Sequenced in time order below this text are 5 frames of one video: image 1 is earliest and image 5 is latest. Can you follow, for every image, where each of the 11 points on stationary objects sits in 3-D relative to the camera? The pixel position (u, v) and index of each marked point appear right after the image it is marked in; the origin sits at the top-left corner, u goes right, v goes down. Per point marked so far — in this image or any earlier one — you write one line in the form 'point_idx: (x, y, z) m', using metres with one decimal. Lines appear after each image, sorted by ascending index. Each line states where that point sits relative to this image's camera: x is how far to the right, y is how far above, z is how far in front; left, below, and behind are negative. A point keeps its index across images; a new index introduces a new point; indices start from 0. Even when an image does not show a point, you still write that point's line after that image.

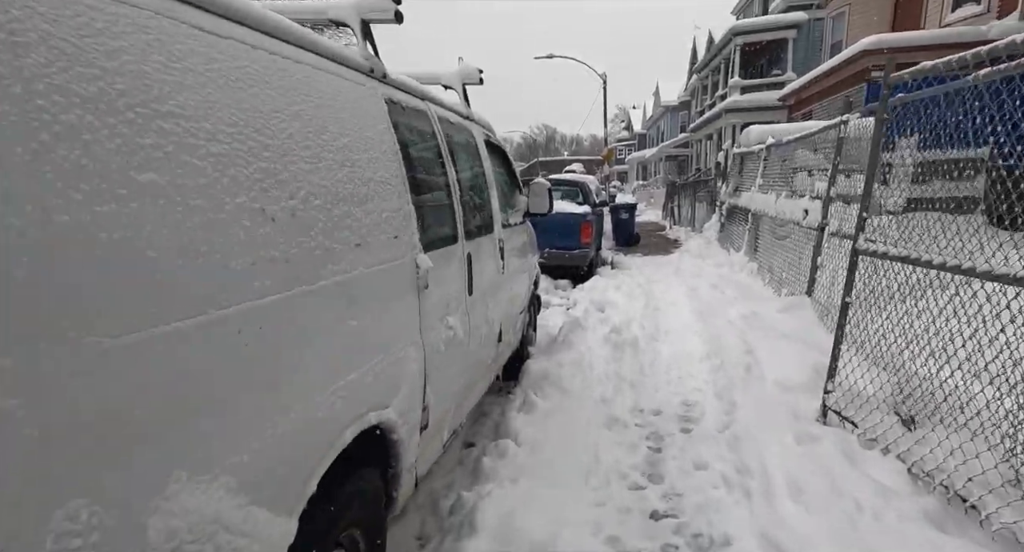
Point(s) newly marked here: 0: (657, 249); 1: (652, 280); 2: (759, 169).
0: (+3.7, +0.7, +13.6) m
1: (+2.1, -0.1, +8.3) m
2: (+4.1, +1.8, +9.1) m
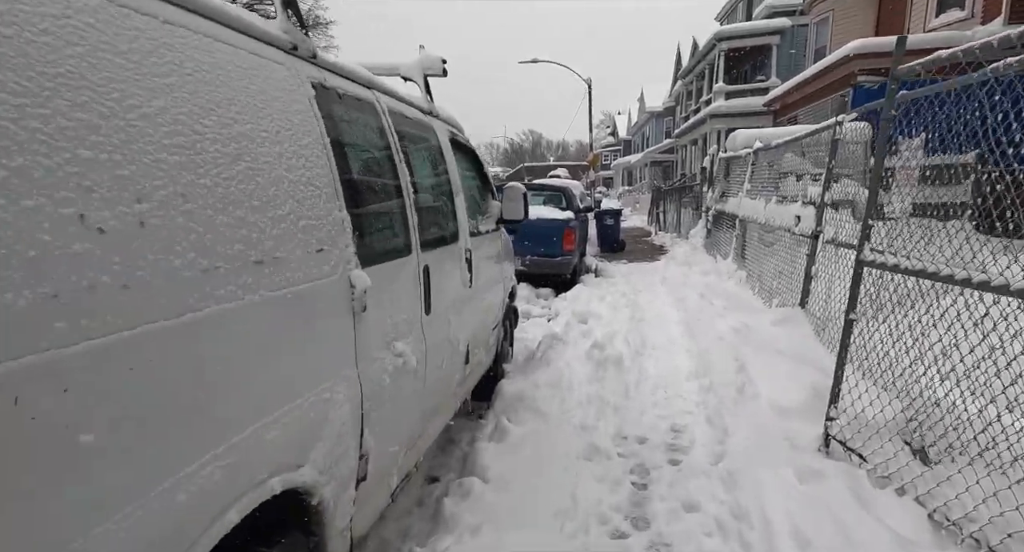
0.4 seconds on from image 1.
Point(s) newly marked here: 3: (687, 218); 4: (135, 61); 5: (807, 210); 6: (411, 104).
0: (+3.2, +0.5, +13.3) m
1: (+1.9, -0.2, +8.0) m
2: (+3.8, +1.6, +8.8) m
3: (+4.9, +1.6, +15.1) m
4: (-0.7, +0.4, +1.0) m
5: (+2.6, +0.6, +4.8) m
6: (-0.5, +0.9, +2.7) m
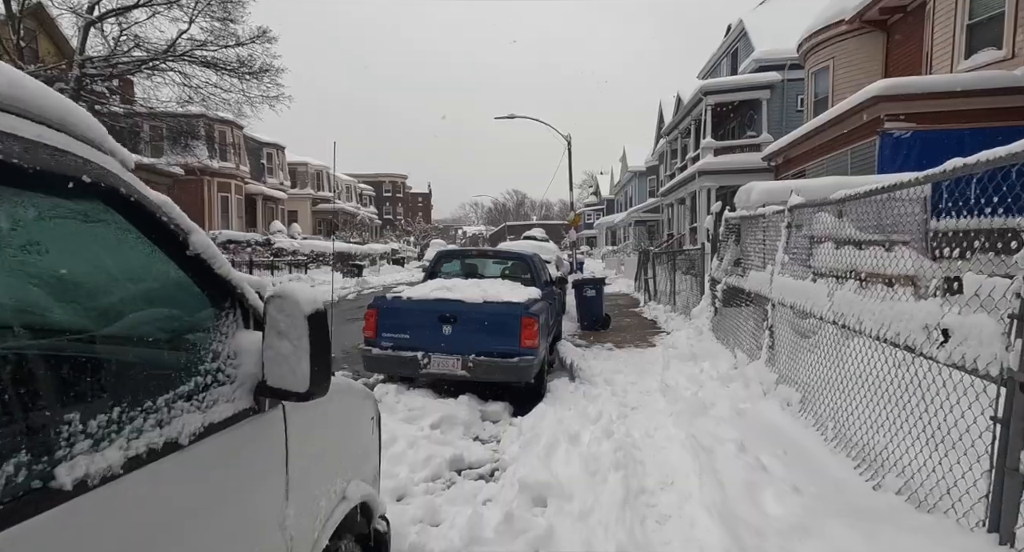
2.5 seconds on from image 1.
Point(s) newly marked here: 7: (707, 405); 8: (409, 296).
0: (+2.4, -1.2, +10.9) m
1: (+1.2, -1.3, +5.5) m
2: (+3.1, +0.4, +6.6) m
3: (+4.0, -0.3, +12.9) m
4: (-1.2, 0.0, -1.5) m
5: (+2.1, -0.2, +2.4) m
6: (-1.0, +0.3, +0.3) m
7: (+1.9, -1.2, +5.3) m
8: (-1.1, -0.2, +6.0) m
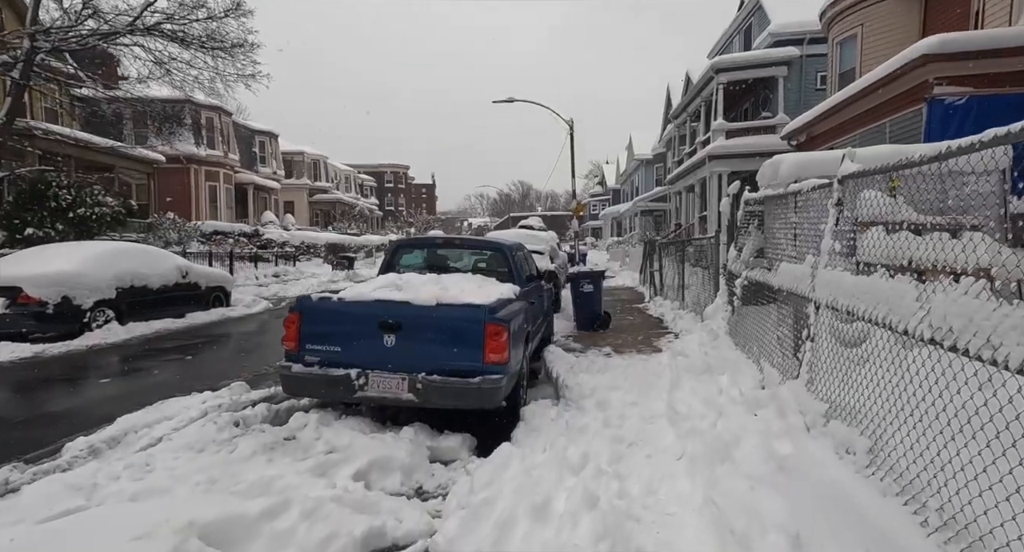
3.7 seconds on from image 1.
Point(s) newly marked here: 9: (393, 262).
0: (+2.2, -1.0, +9.5) m
1: (+0.9, -1.3, +4.1) m
2: (+2.8, +0.5, +5.1) m
3: (+3.8, -0.1, +11.5) m
4: (-1.6, 0.0, -2.8) m
5: (+1.7, -0.2, +1.0) m
6: (-1.4, +0.3, -1.1) m
7: (+1.6, -1.2, +3.9) m
8: (-1.4, -0.2, +4.6) m
9: (-1.5, +0.2, +6.6) m
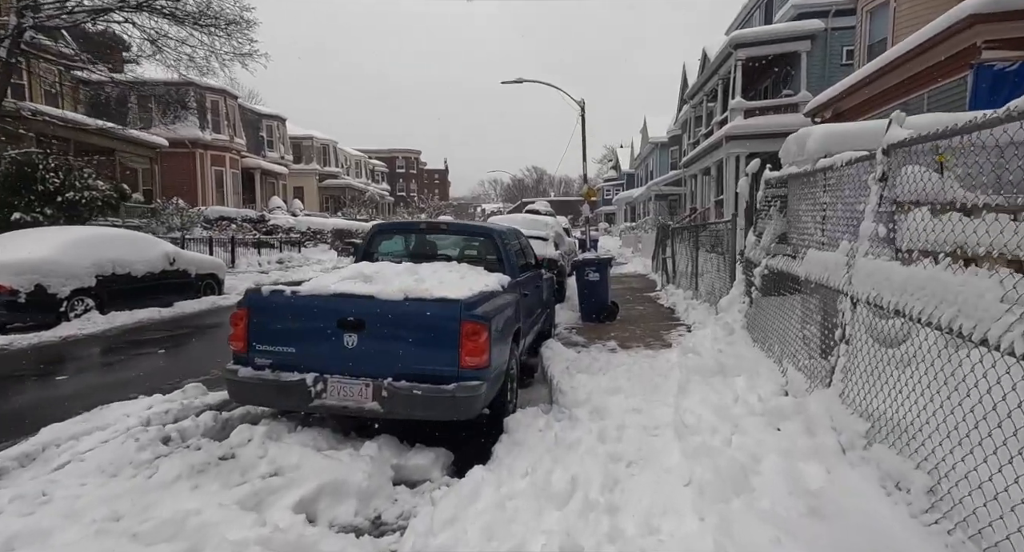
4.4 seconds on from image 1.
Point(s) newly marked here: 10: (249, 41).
0: (+2.1, -0.8, +8.9) m
1: (+0.7, -1.2, +3.5) m
2: (+2.7, +0.6, +4.4) m
3: (+3.8, +0.1, +10.7) m
4: (-1.9, -0.2, -3.4) m
5: (+1.5, -0.2, +0.3) m
6: (-1.7, +0.2, -1.7) m
7: (+1.4, -1.1, +3.3) m
8: (-1.6, -0.1, +4.0) m
9: (-1.5, +0.3, +6.0) m
10: (-8.1, +7.2, +16.6) m
